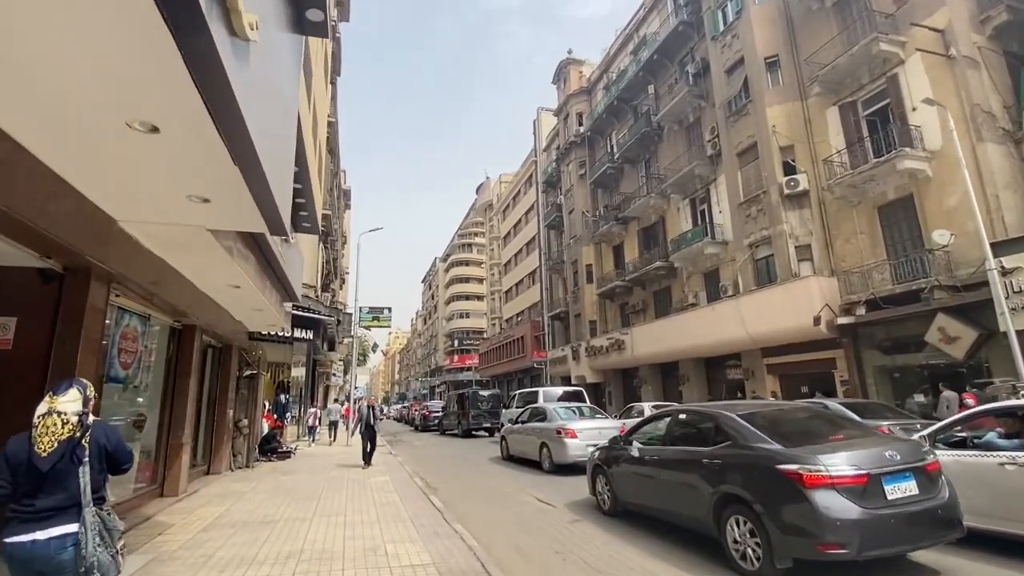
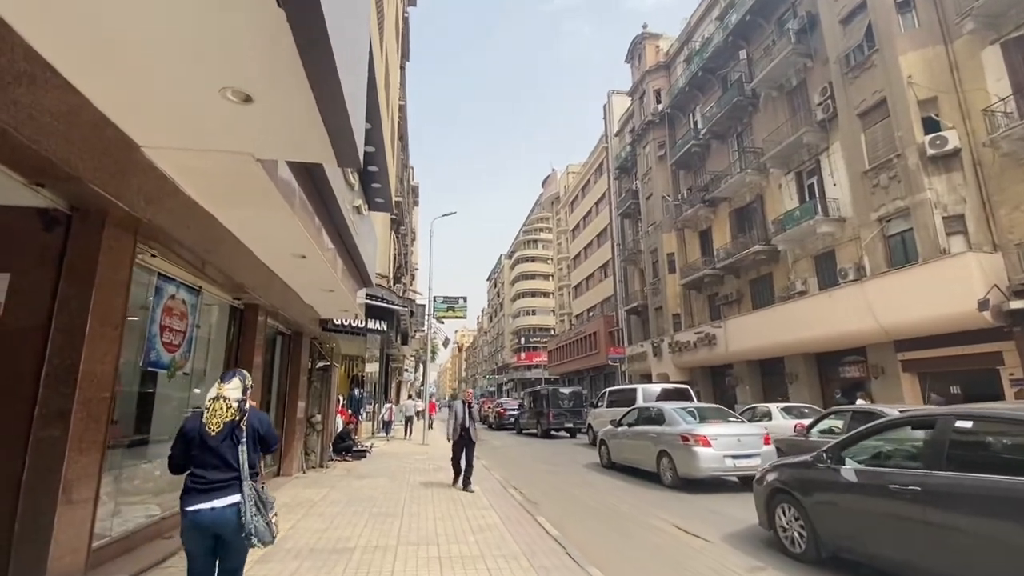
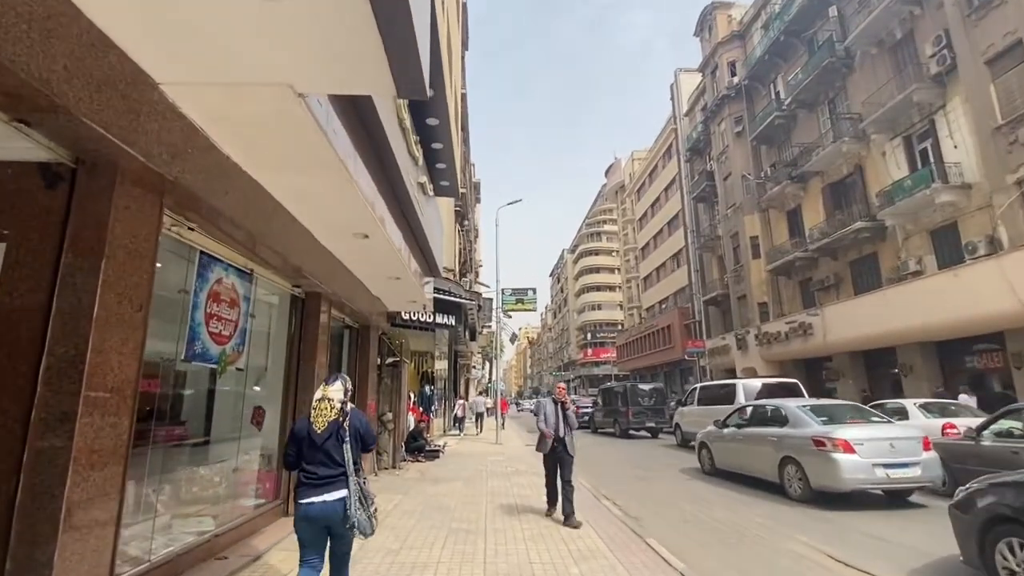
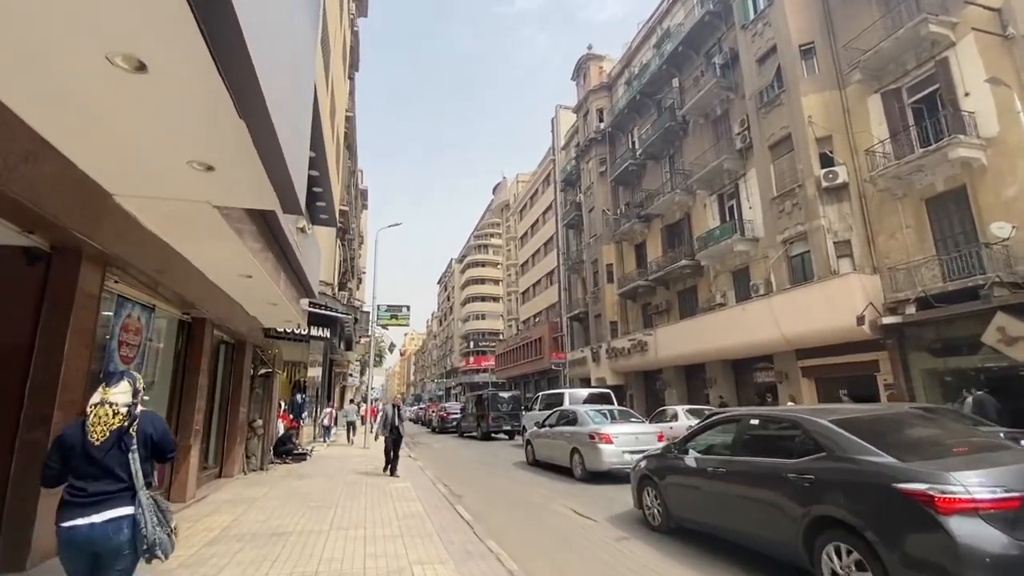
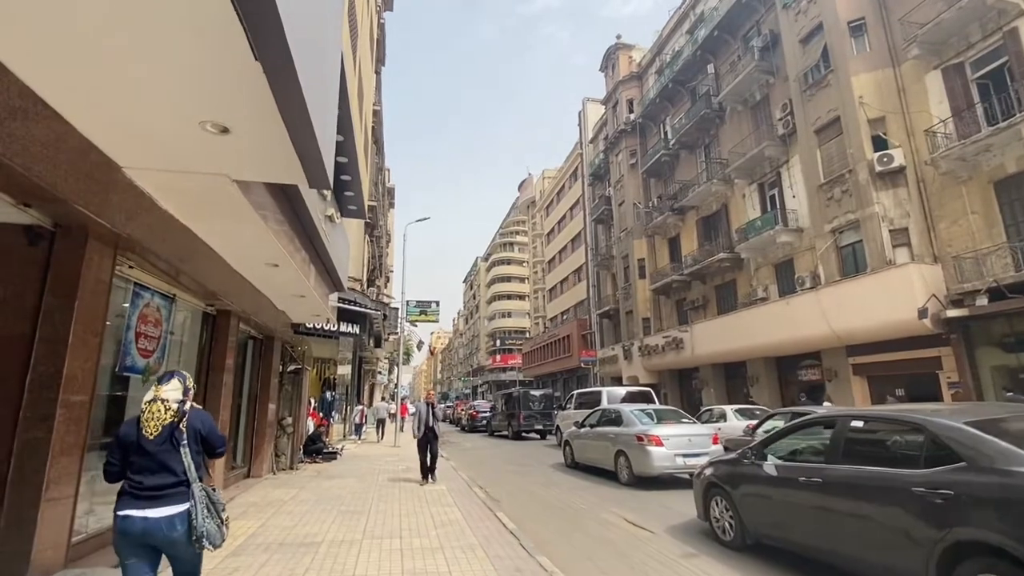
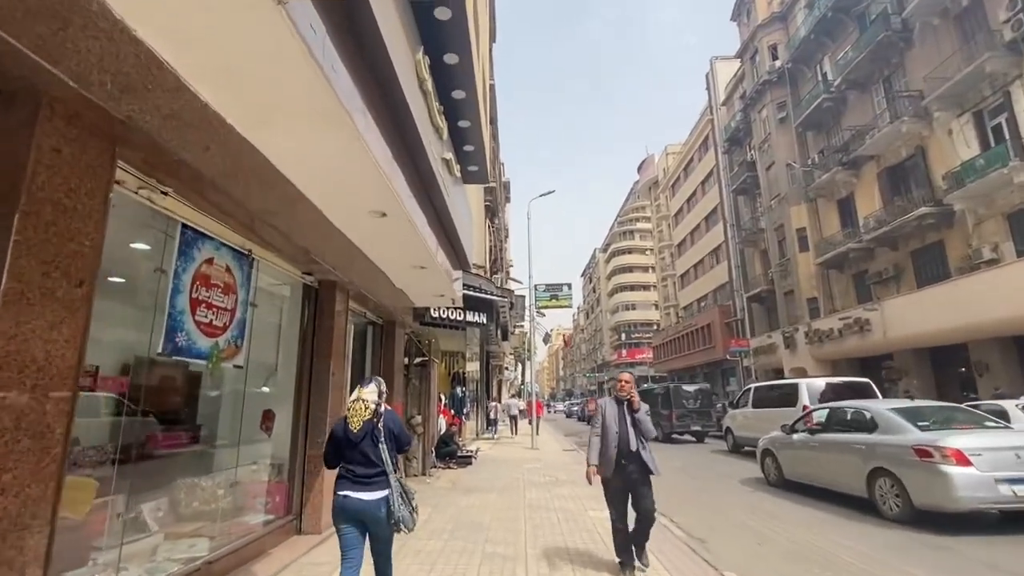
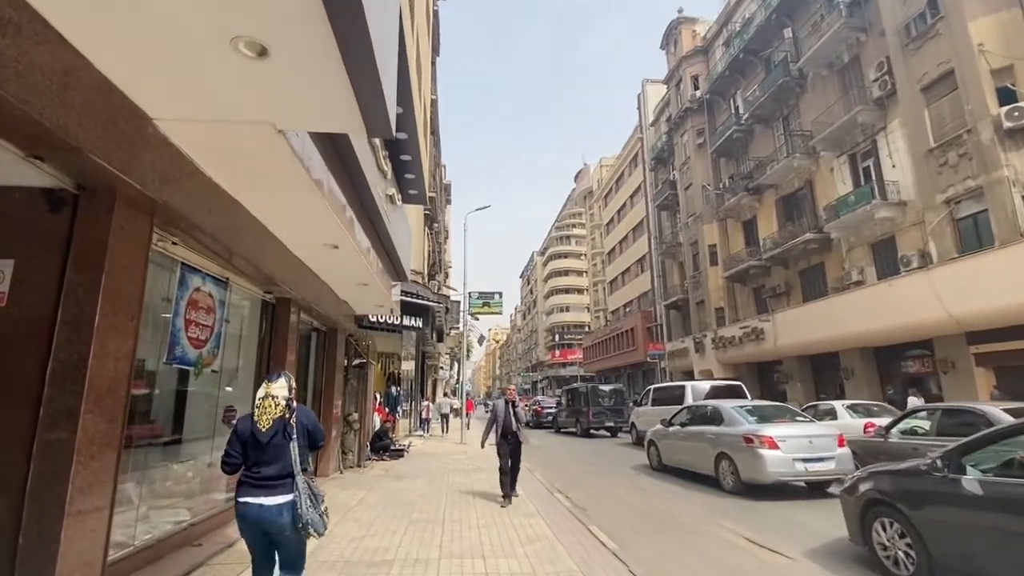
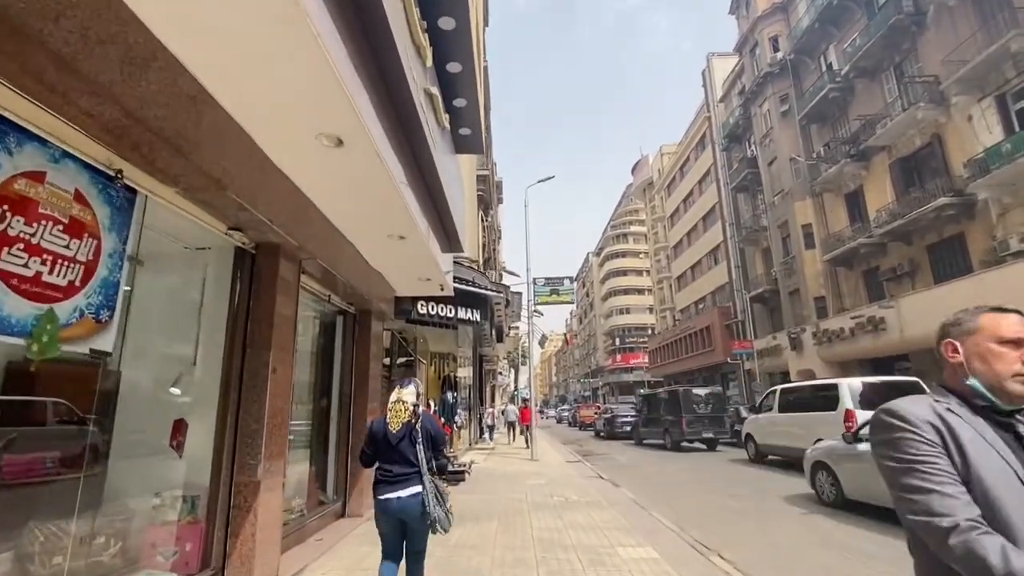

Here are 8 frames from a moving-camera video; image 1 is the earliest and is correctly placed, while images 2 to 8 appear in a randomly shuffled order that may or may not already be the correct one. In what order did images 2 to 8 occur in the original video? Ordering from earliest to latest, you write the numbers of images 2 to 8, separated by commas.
4, 5, 2, 7, 3, 6, 8
